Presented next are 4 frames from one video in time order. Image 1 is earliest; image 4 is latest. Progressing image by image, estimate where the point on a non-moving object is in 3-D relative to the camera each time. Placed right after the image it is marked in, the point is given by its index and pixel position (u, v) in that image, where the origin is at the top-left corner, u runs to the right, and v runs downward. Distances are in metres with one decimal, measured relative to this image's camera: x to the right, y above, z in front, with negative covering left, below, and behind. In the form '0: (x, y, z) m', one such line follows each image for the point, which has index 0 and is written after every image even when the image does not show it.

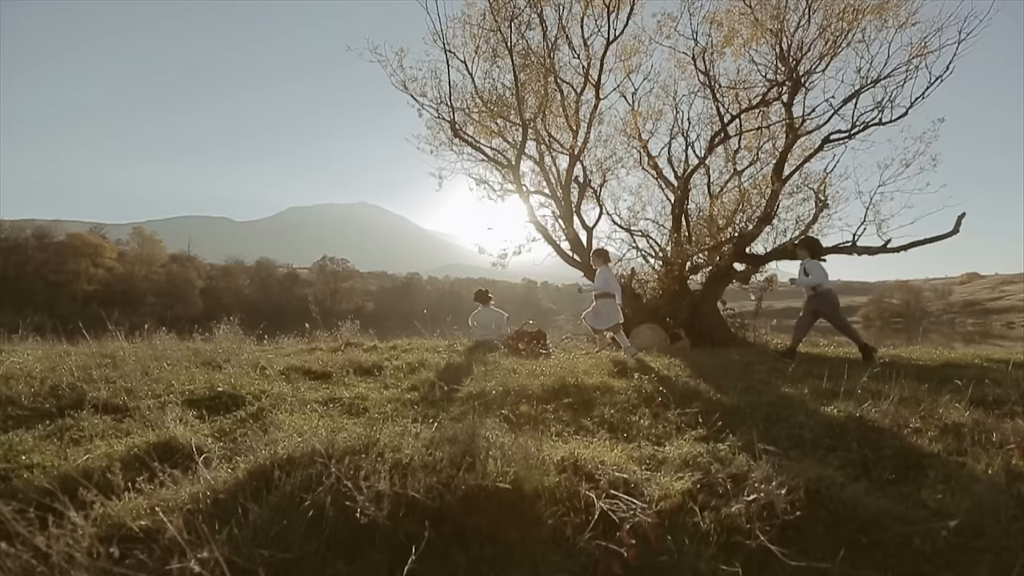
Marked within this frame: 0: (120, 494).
0: (-1.7, -0.9, +2.9) m
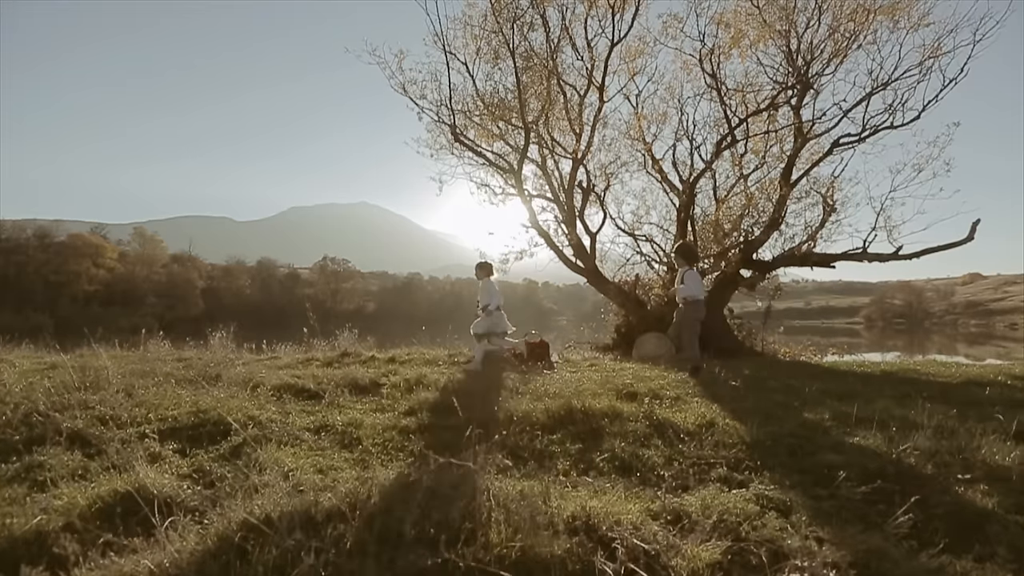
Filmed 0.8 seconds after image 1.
0: (-1.7, -1.1, +2.6) m
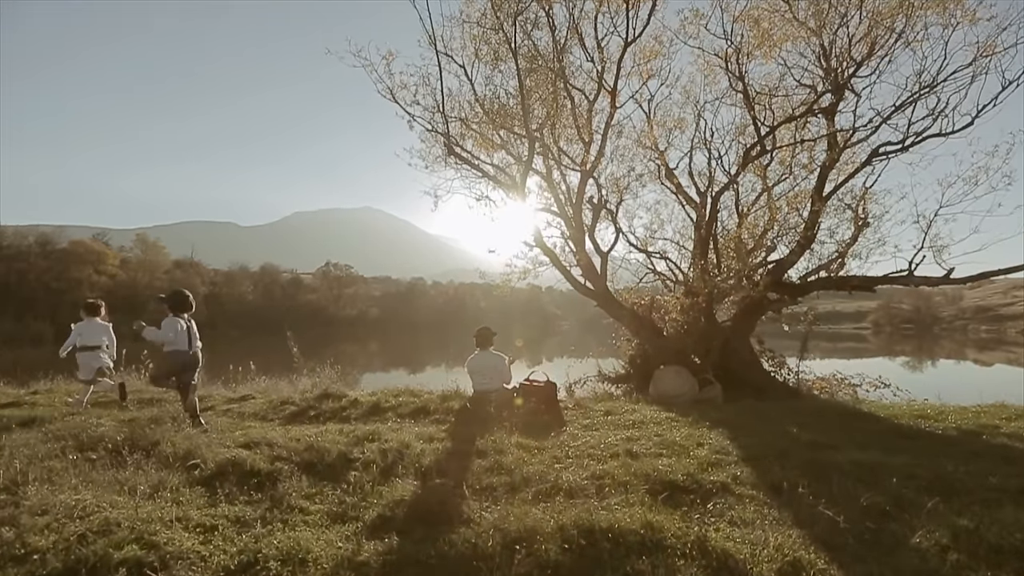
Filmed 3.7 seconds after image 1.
0: (-1.7, -1.5, +1.2) m
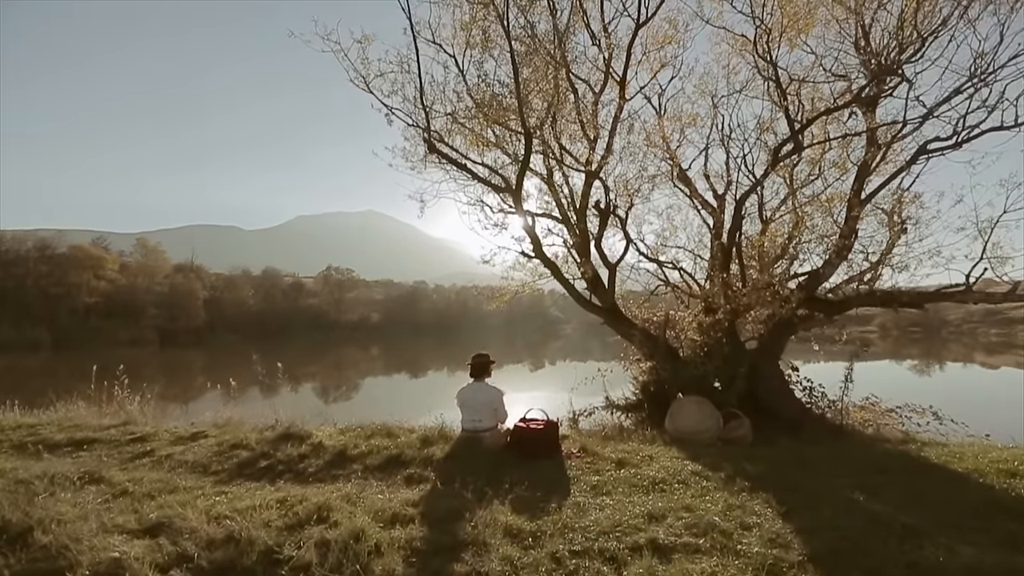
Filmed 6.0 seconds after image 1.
0: (-1.8, -1.8, -0.4) m
